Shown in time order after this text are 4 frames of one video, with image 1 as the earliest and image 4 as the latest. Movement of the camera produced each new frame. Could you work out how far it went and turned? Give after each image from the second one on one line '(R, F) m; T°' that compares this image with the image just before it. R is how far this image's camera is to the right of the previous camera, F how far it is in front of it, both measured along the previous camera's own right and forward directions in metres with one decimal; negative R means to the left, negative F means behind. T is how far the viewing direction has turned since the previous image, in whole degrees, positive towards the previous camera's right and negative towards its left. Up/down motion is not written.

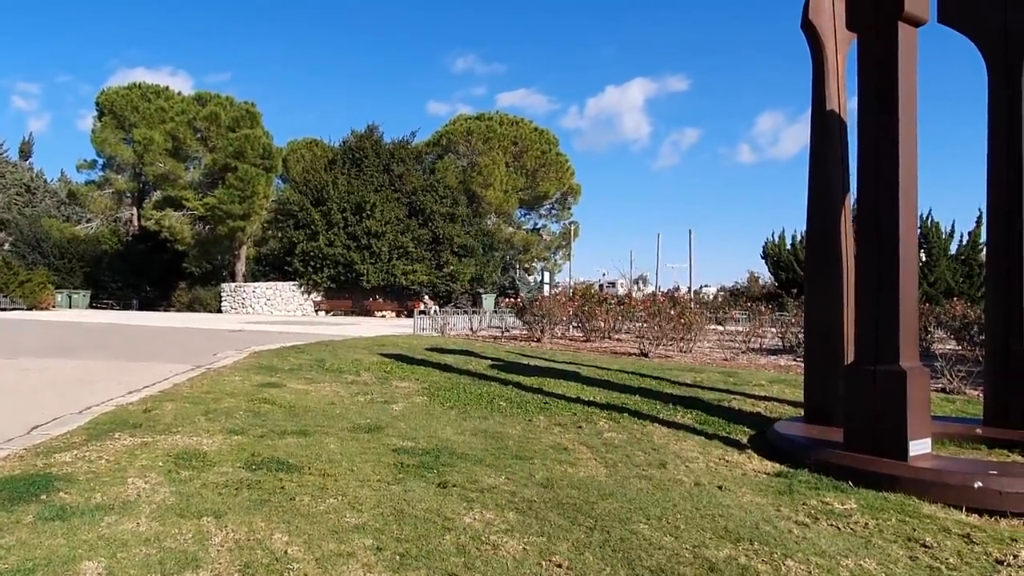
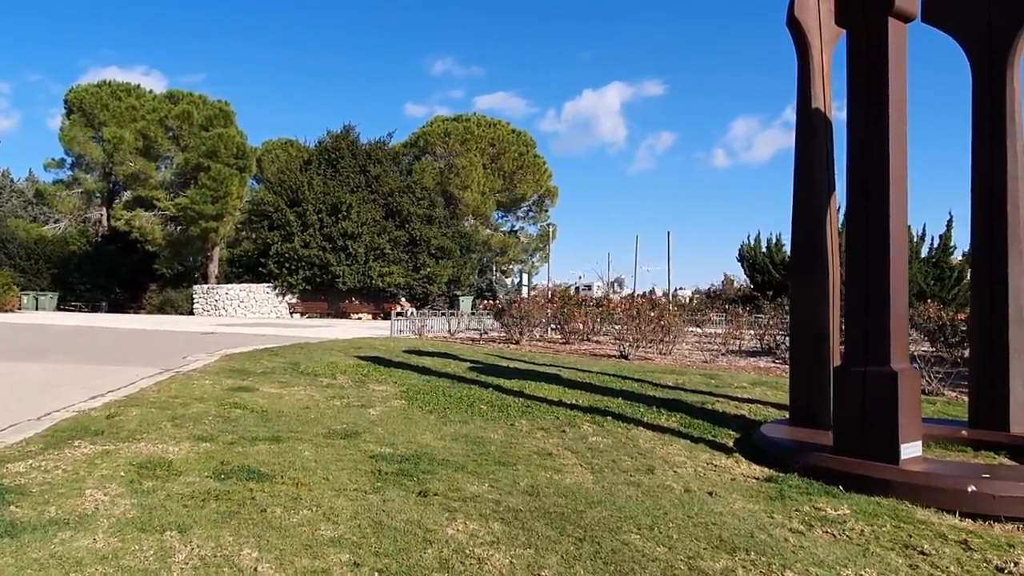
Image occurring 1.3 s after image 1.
(0.0, +0.2) m; +2°
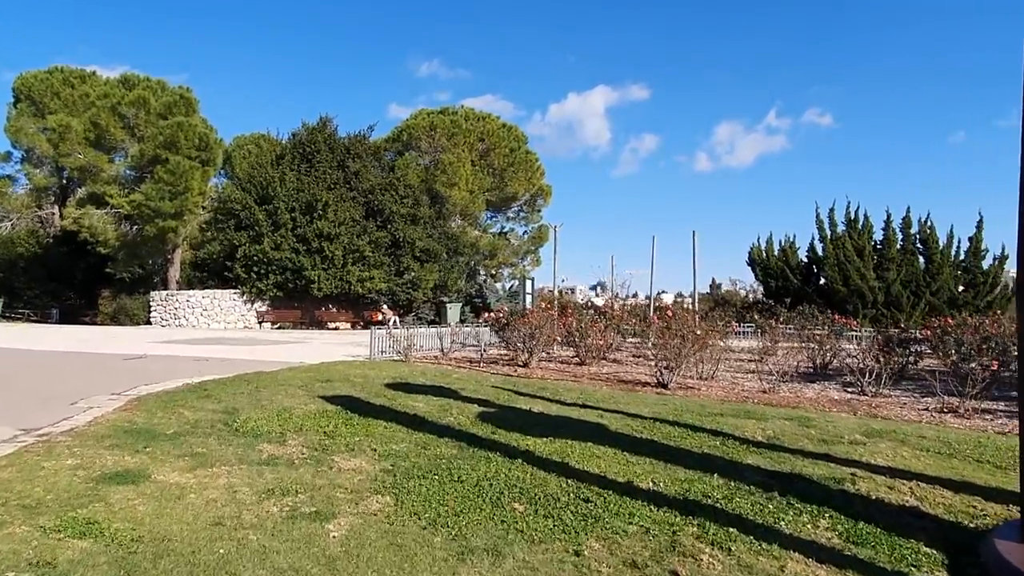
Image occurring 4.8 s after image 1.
(-0.5, +2.8) m; +1°
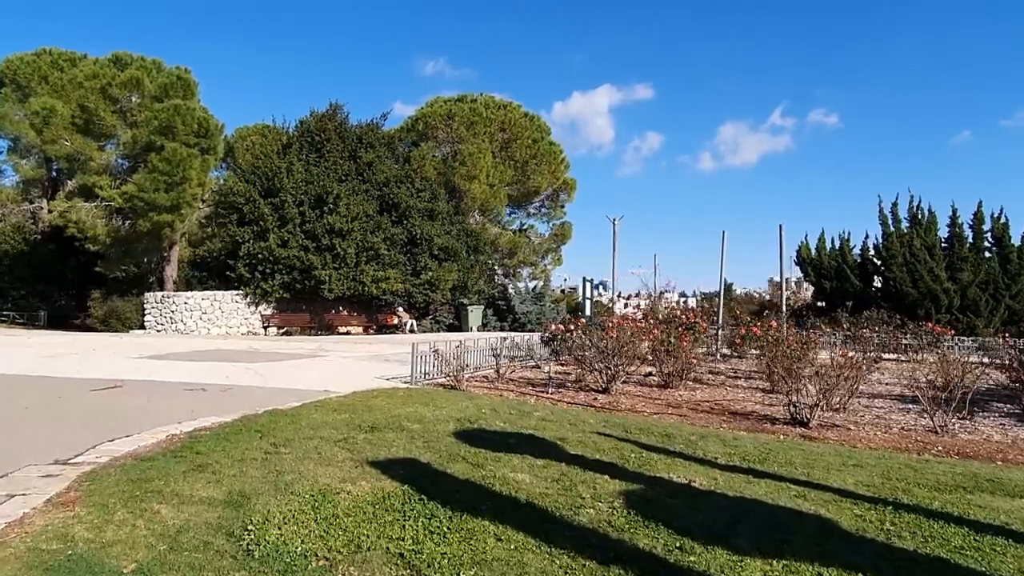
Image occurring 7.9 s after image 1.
(-1.1, +2.7) m; 0°
